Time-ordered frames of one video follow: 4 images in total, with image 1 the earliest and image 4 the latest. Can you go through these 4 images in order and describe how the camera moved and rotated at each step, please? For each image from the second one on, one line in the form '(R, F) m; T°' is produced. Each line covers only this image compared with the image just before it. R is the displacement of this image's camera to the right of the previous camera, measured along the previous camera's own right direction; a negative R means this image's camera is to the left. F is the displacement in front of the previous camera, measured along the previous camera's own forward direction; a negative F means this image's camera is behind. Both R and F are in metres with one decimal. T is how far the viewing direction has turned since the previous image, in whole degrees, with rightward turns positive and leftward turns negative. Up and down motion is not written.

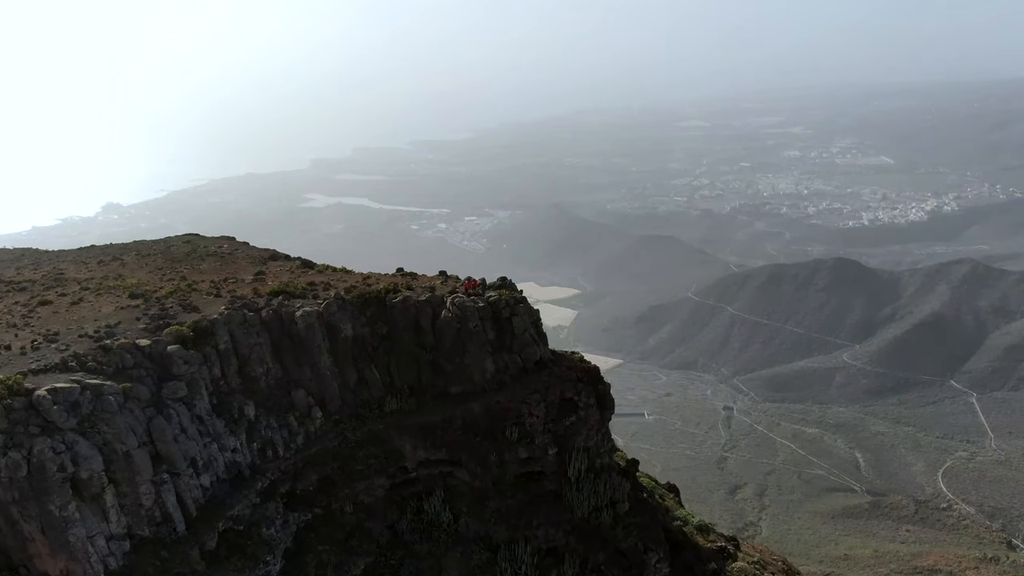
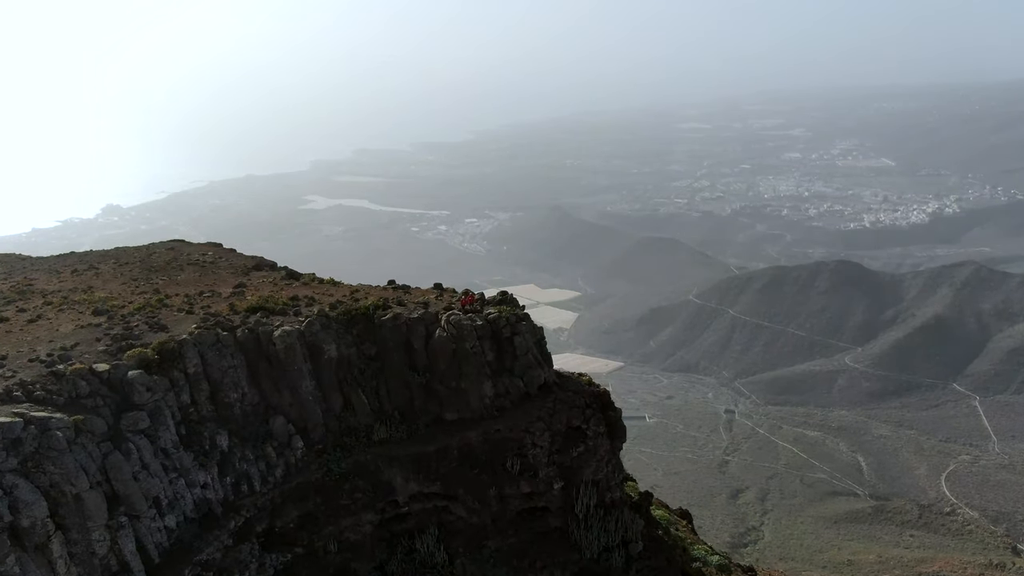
(0.0, +1.5) m; 0°
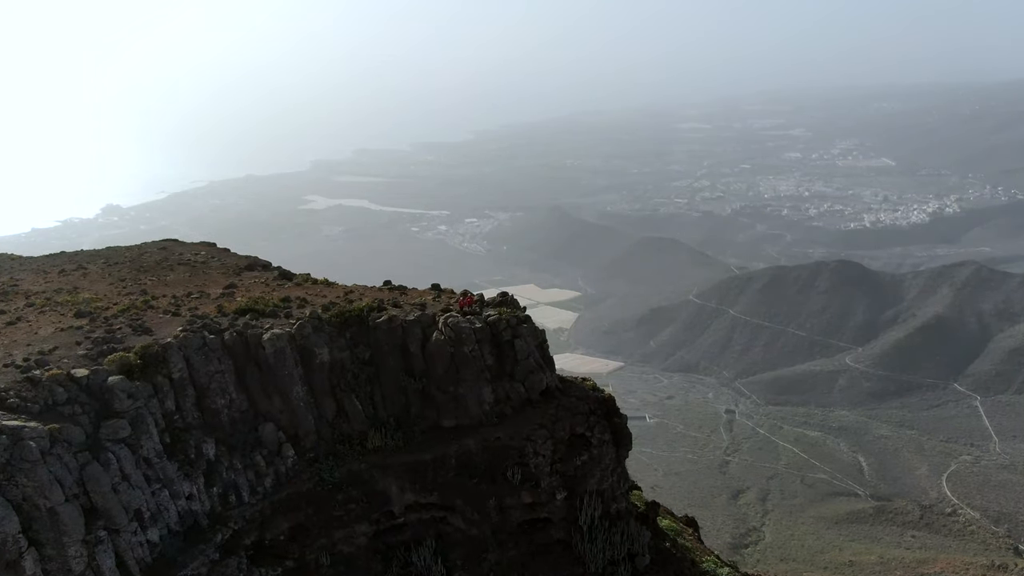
(0.0, +0.6) m; 0°
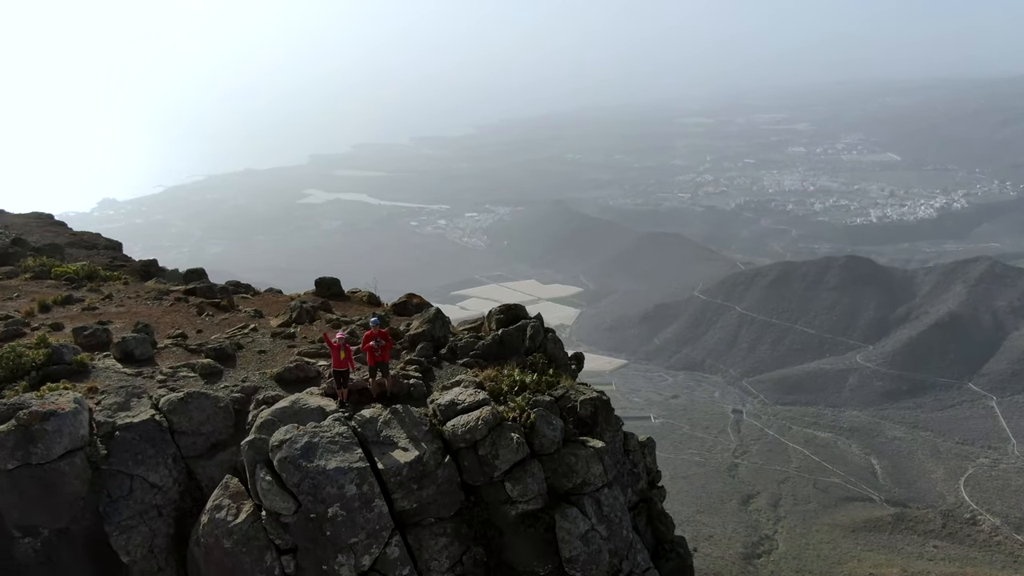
(-0.1, +10.2) m; 0°
